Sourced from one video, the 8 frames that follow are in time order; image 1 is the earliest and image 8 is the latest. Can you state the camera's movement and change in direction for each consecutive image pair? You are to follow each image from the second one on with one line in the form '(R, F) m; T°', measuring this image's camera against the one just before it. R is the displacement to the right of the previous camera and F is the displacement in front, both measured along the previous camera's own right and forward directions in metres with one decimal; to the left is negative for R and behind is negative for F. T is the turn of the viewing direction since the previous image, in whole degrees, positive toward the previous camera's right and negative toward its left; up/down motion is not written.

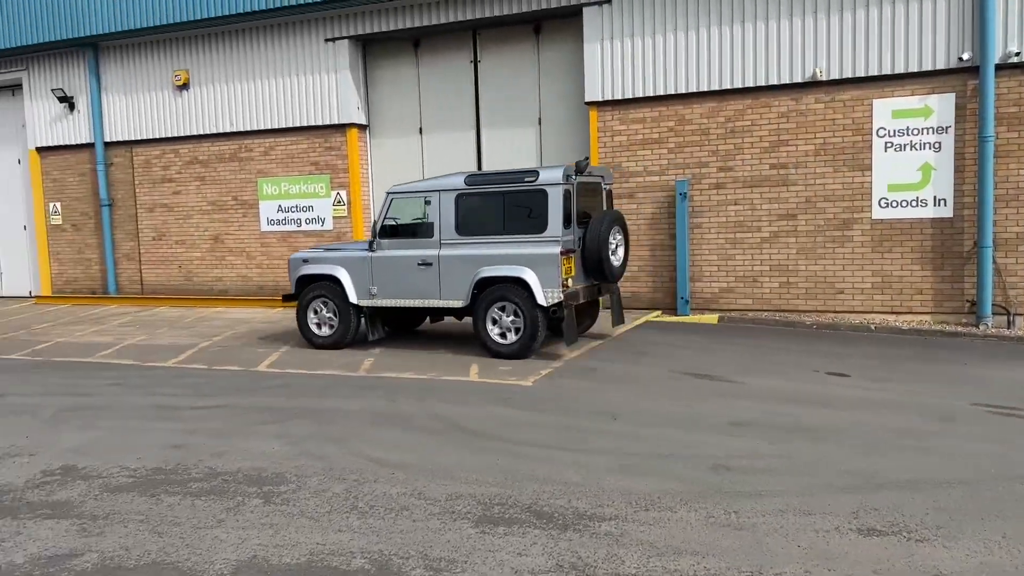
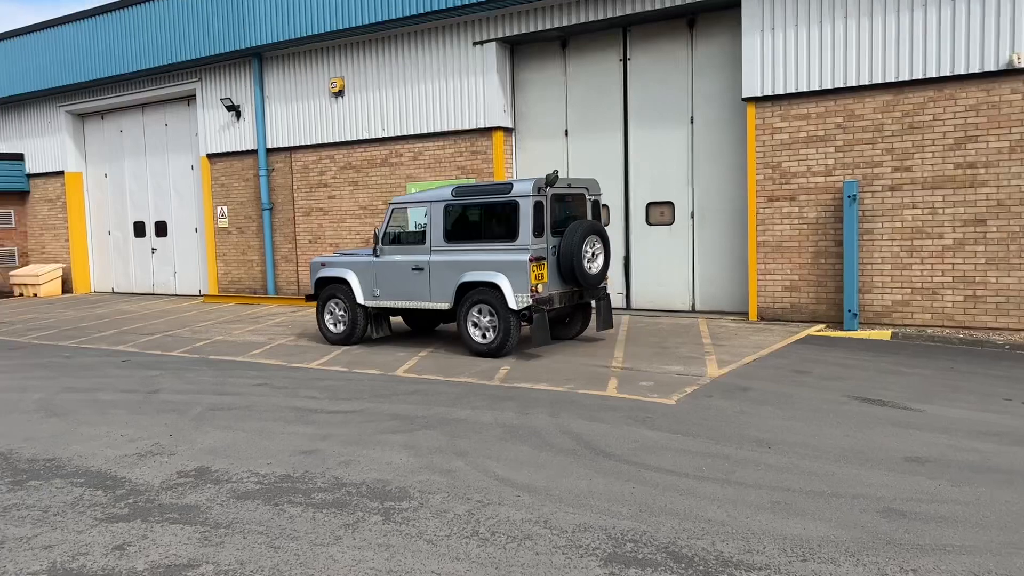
(+0.1, +0.4) m; -10°
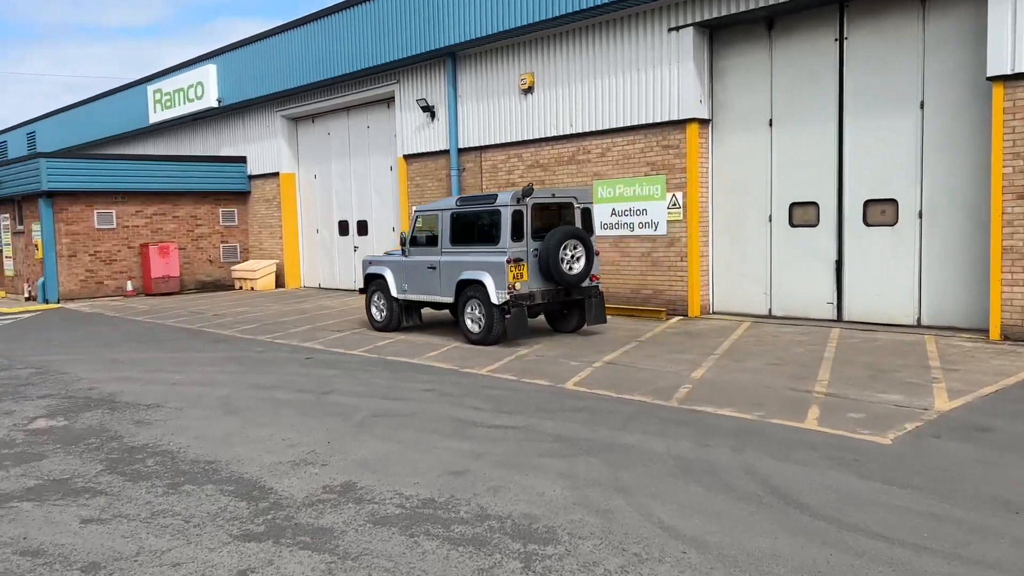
(+0.2, +0.7) m; -14°
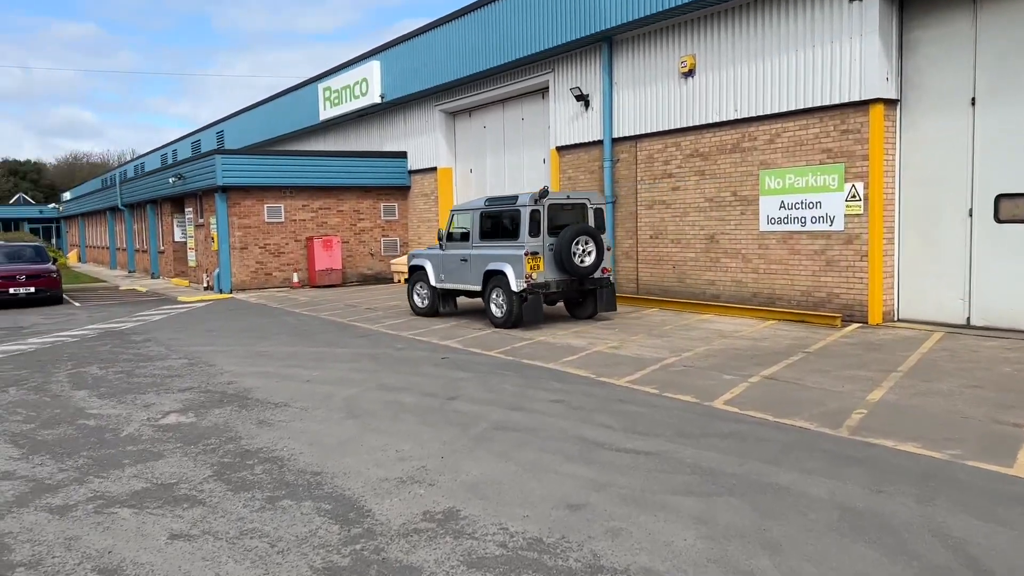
(+0.2, +0.8) m; -11°
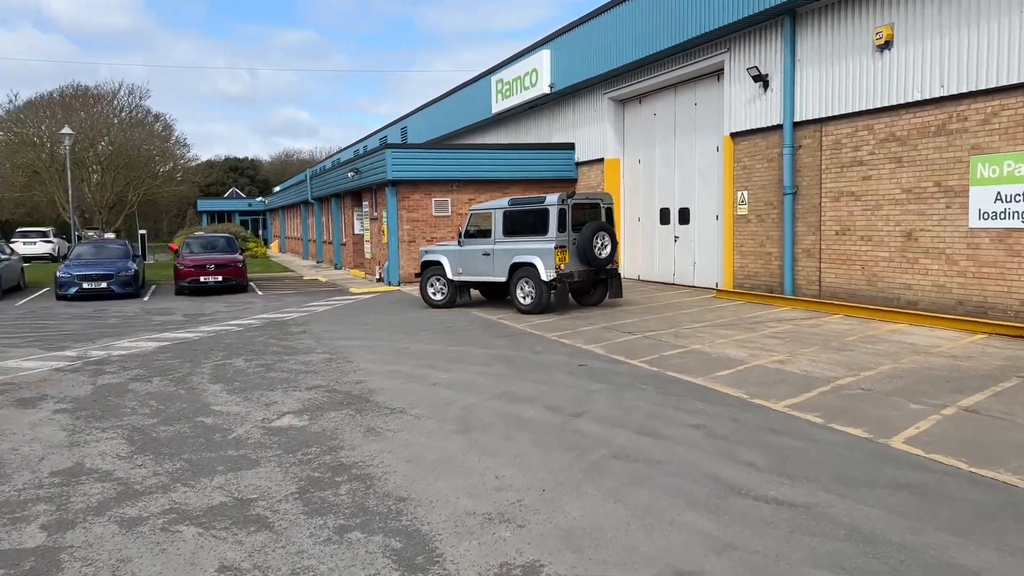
(+0.4, +0.9) m; -13°
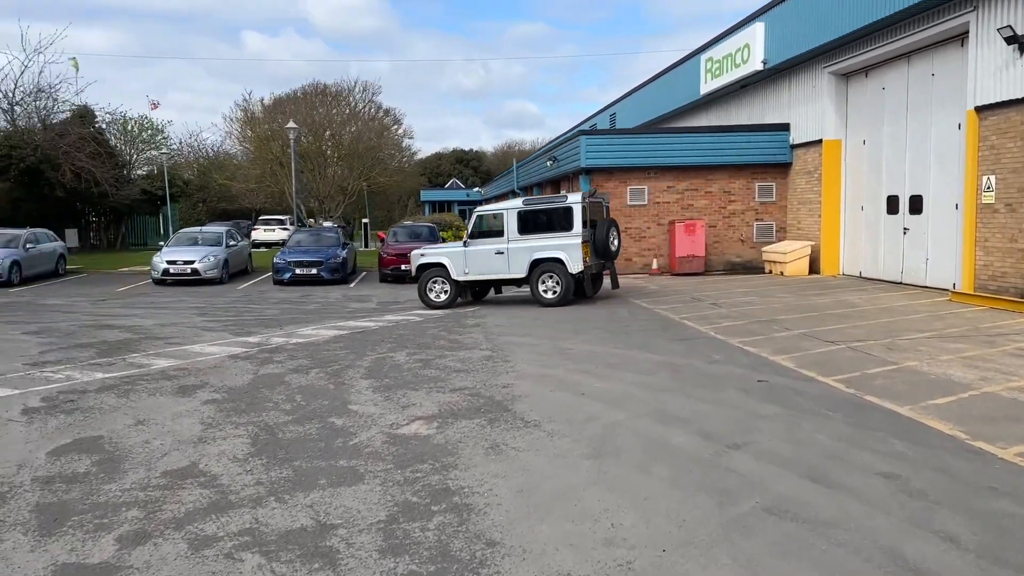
(+0.5, +1.0) m; -15°
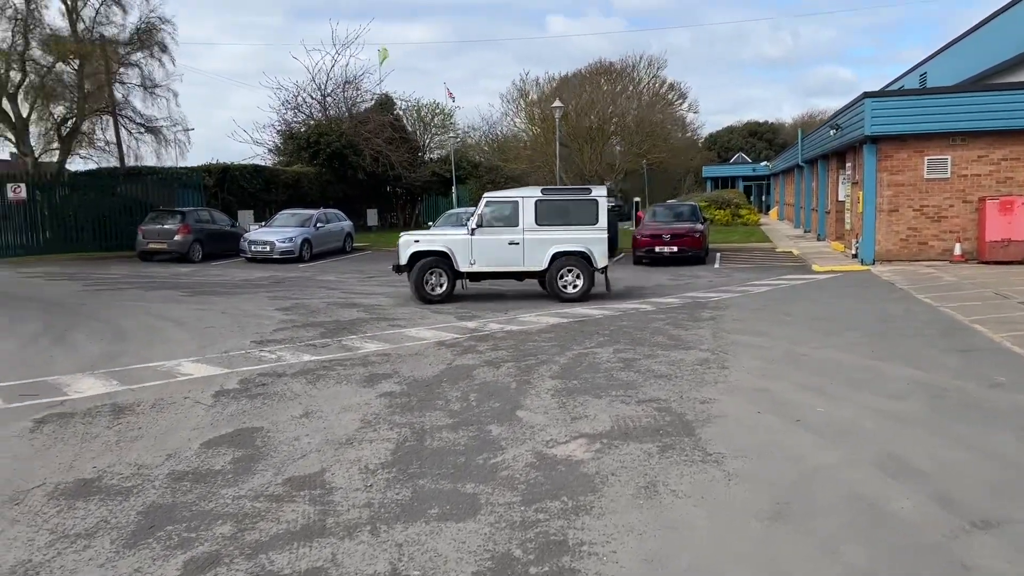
(+0.7, +1.2) m; -20°
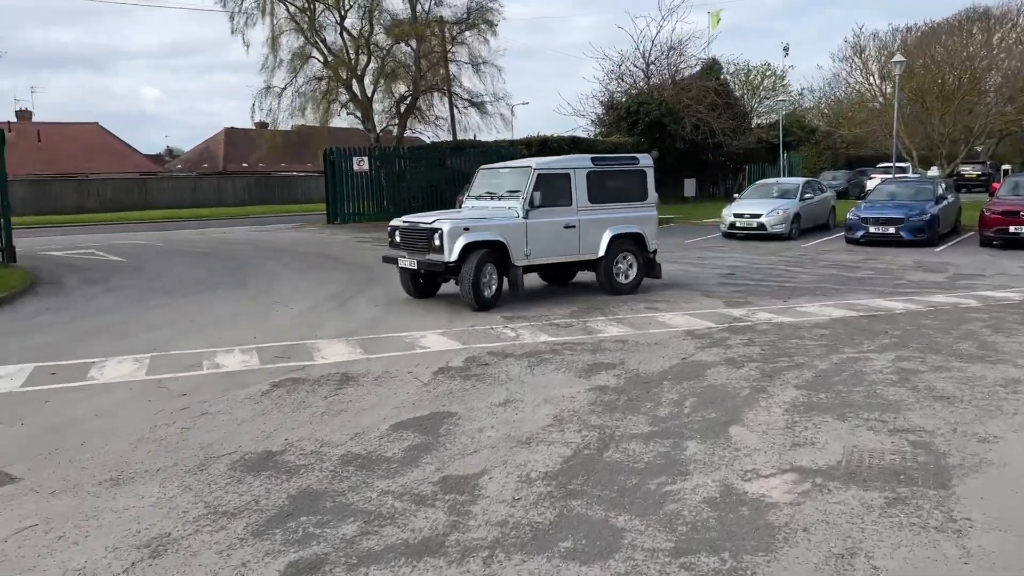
(+0.8, +0.9) m; -22°
